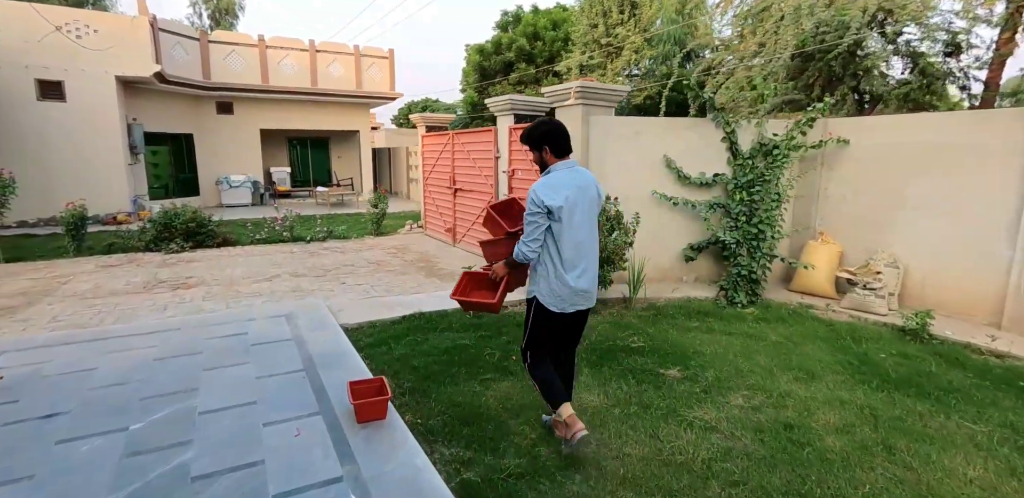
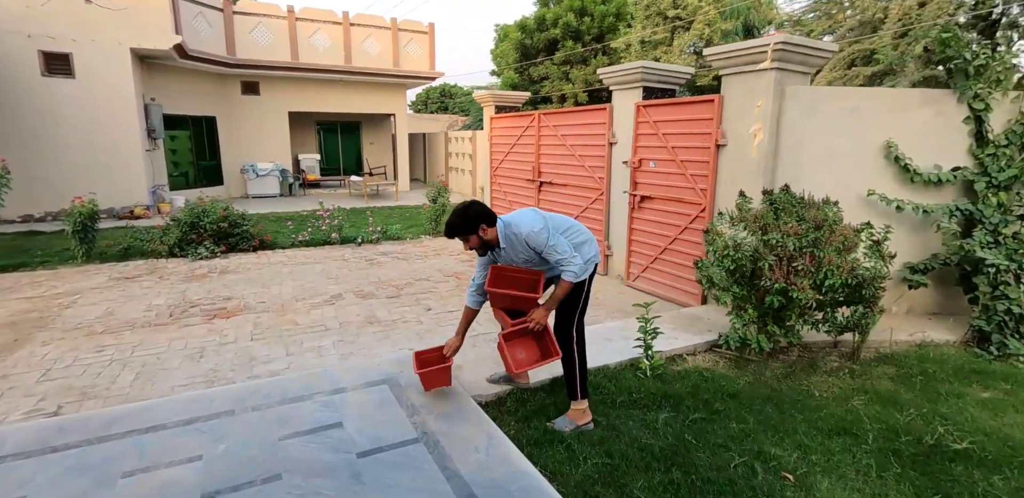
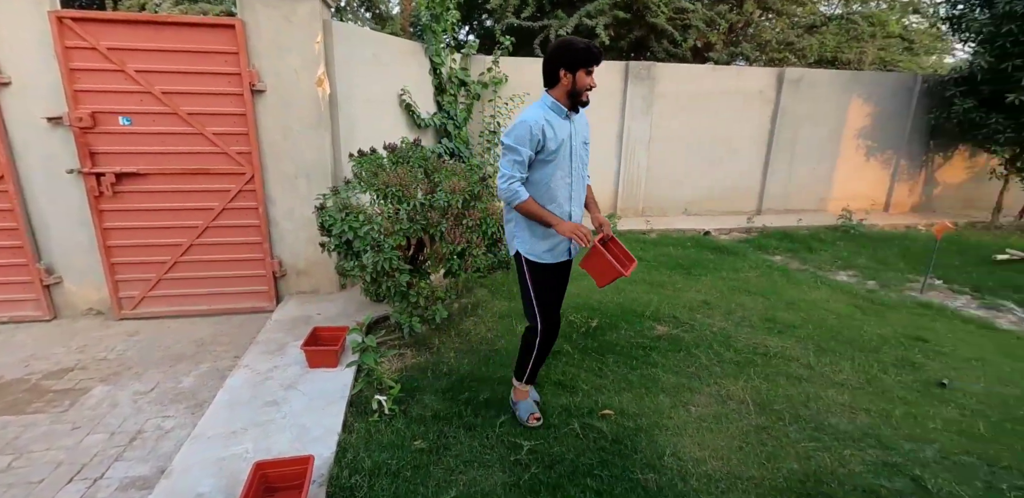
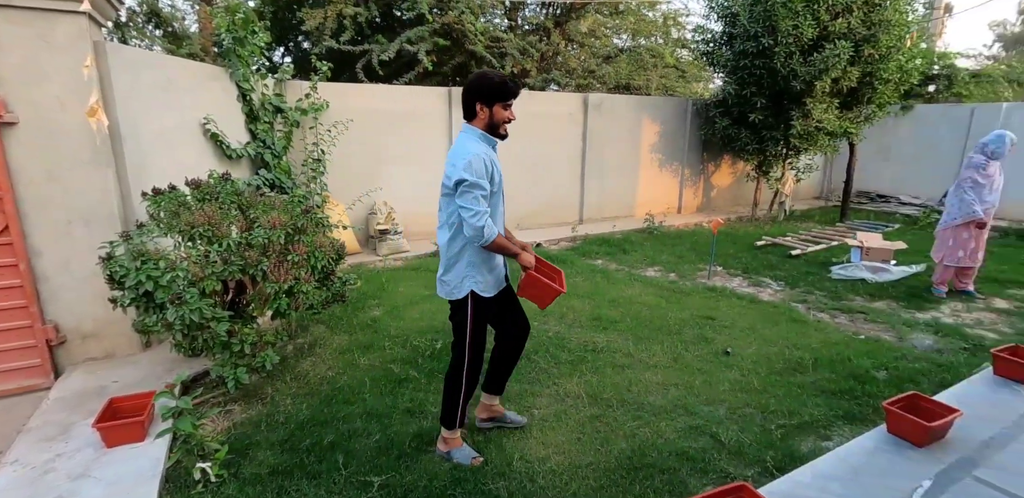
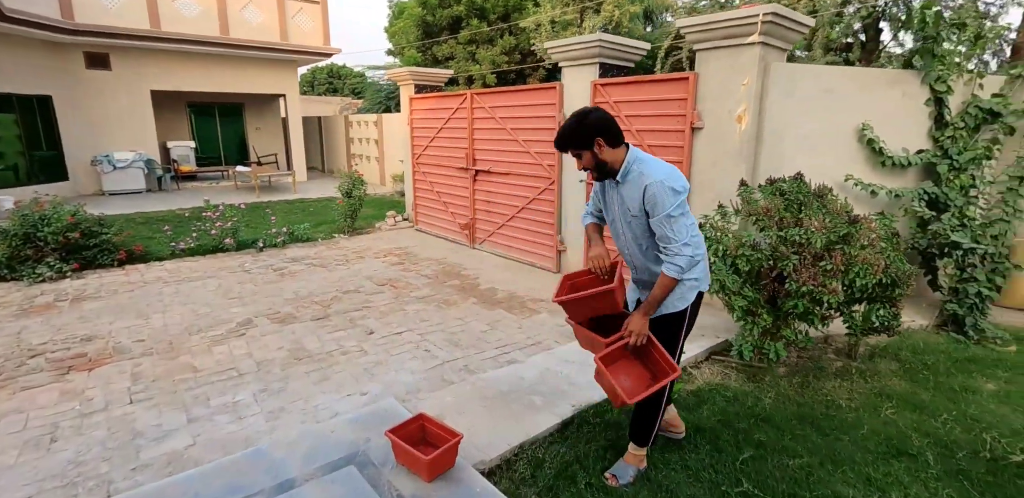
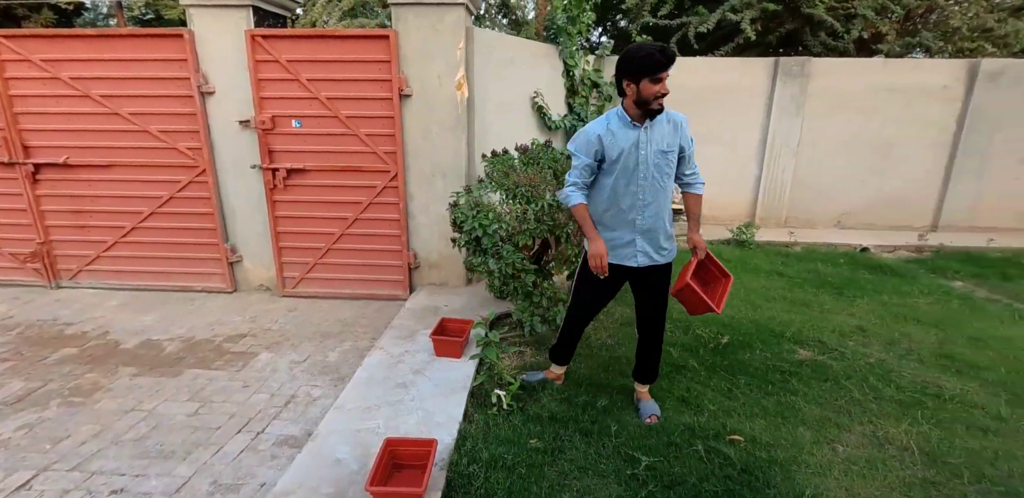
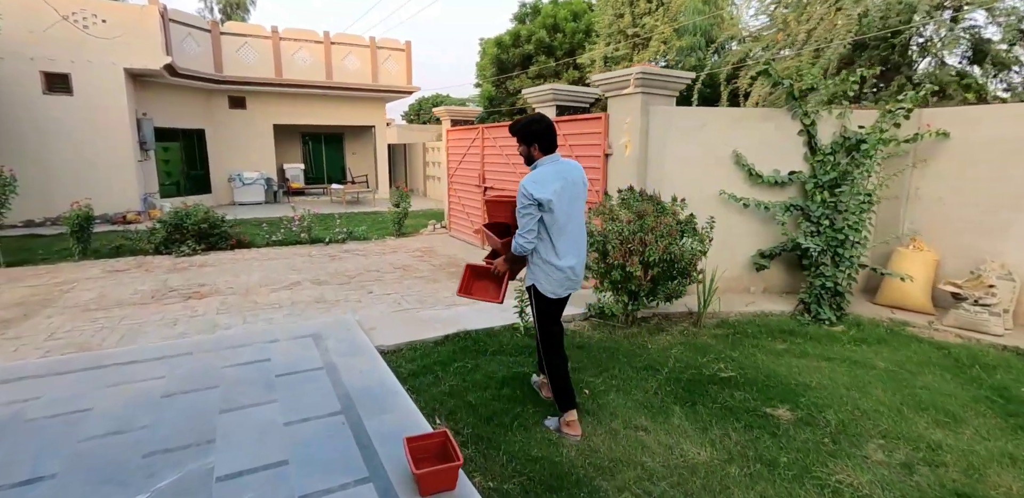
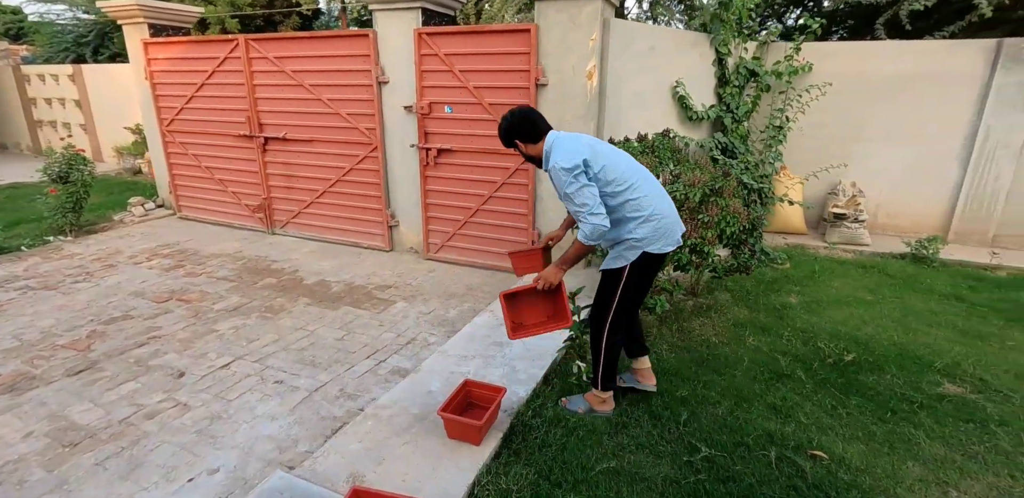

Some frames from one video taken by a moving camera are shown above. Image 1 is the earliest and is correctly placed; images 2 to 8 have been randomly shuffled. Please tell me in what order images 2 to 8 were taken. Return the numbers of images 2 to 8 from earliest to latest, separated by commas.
7, 2, 5, 8, 6, 3, 4
